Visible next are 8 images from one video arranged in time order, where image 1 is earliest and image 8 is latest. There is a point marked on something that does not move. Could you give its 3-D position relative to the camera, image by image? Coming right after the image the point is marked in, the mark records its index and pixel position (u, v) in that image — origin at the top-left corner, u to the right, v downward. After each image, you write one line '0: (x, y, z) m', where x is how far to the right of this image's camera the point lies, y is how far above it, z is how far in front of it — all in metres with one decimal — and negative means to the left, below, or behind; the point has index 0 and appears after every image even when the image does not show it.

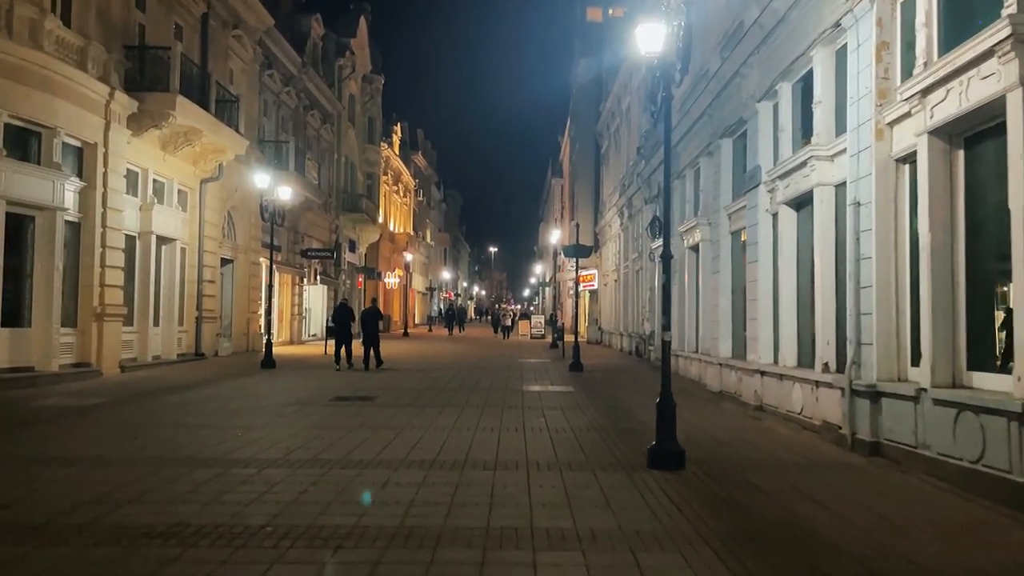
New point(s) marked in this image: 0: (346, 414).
0: (-2.6, -2.0, +12.5) m
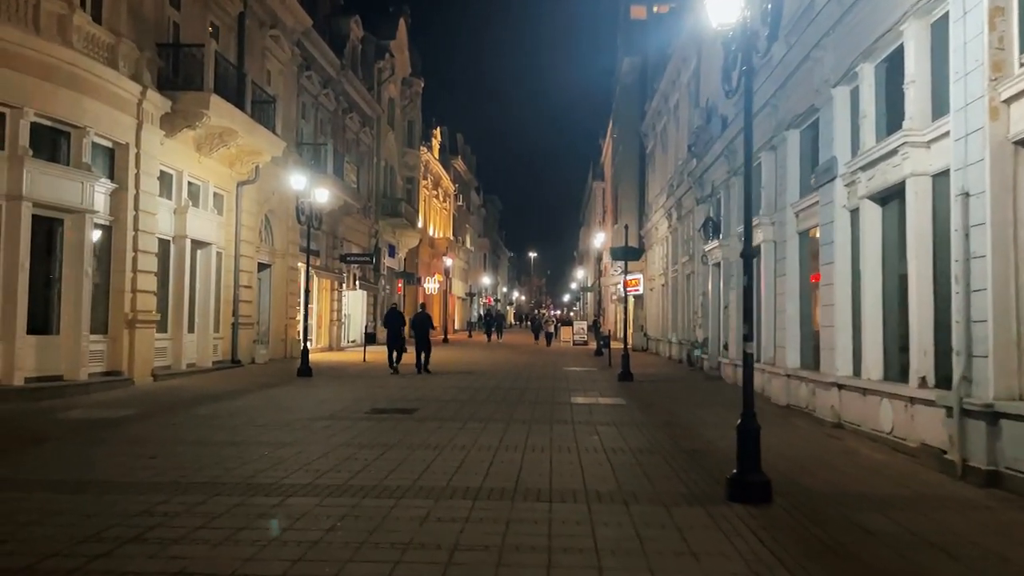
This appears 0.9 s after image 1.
0: (-1.9, -2.1, +11.5) m
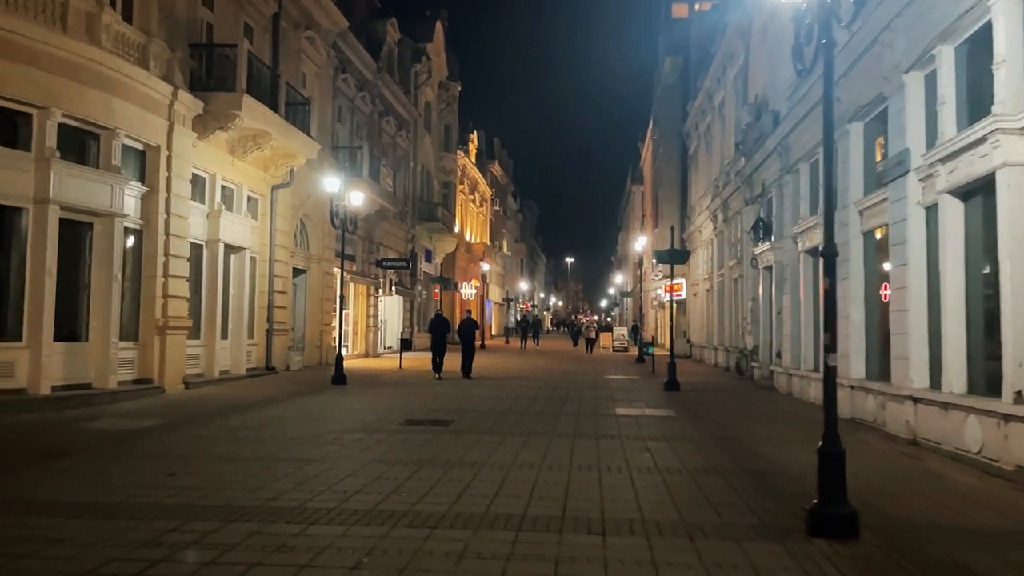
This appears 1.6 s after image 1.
0: (-1.3, -2.2, +10.8) m
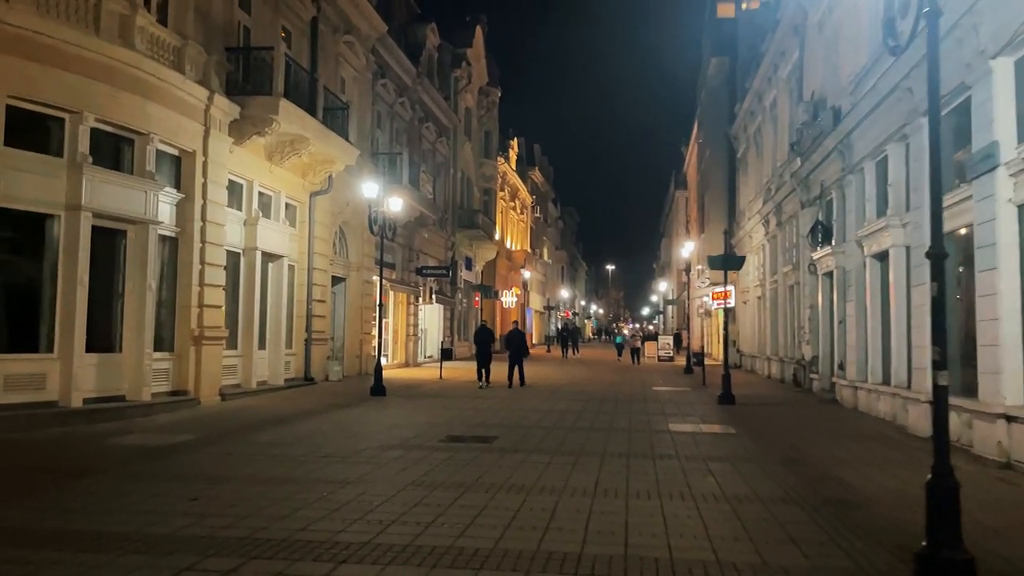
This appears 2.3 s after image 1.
0: (-0.7, -2.3, +10.0) m
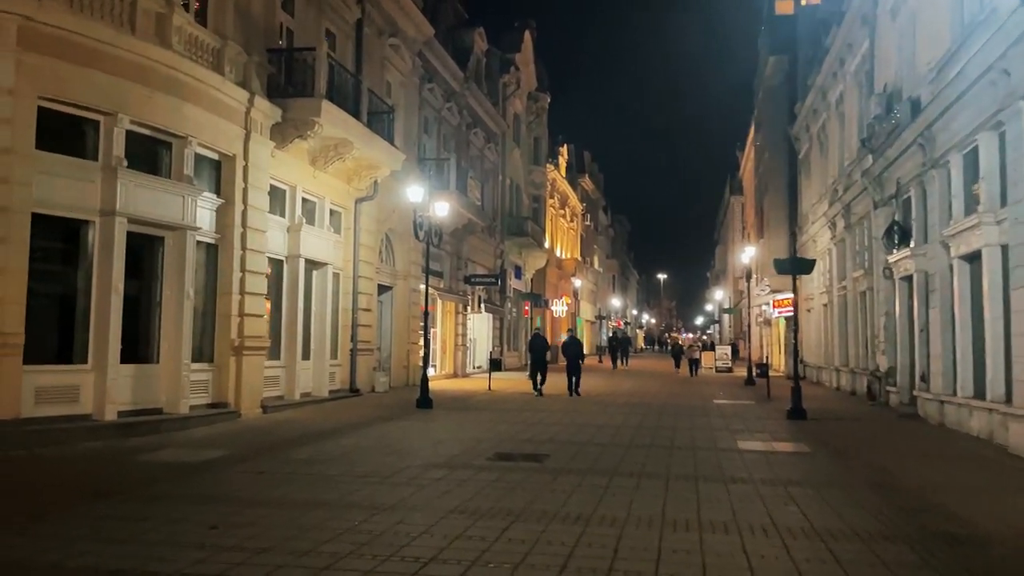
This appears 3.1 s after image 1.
0: (0.0, -2.3, +9.1) m
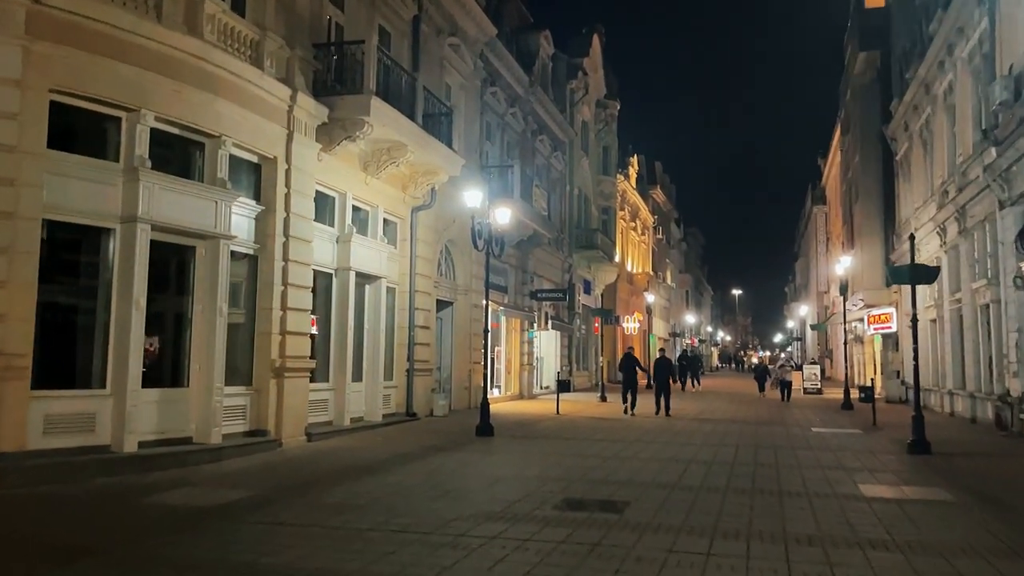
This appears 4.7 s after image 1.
0: (+0.6, -2.4, +7.1) m
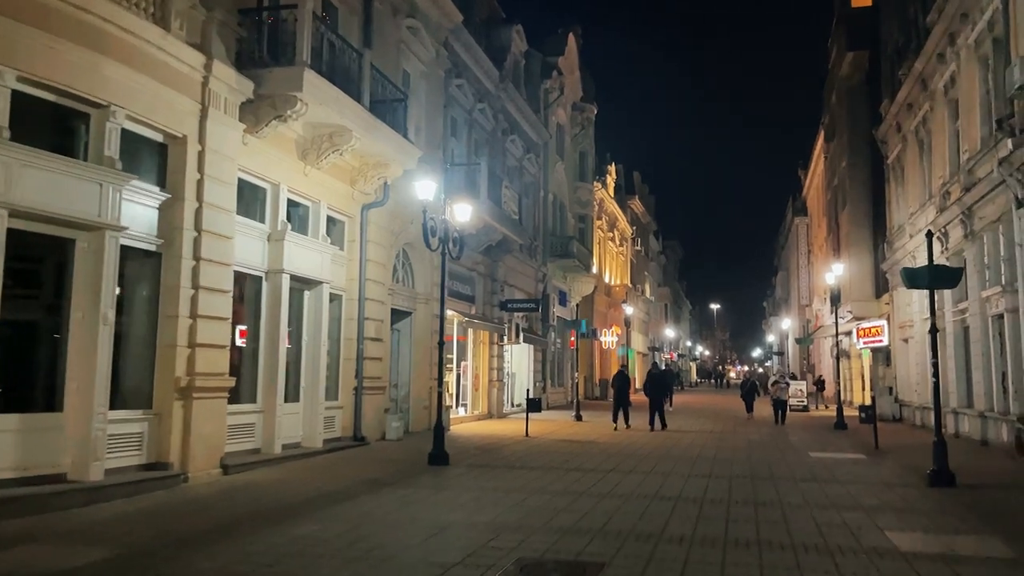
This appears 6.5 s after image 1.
0: (+0.1, -2.3, +4.9) m
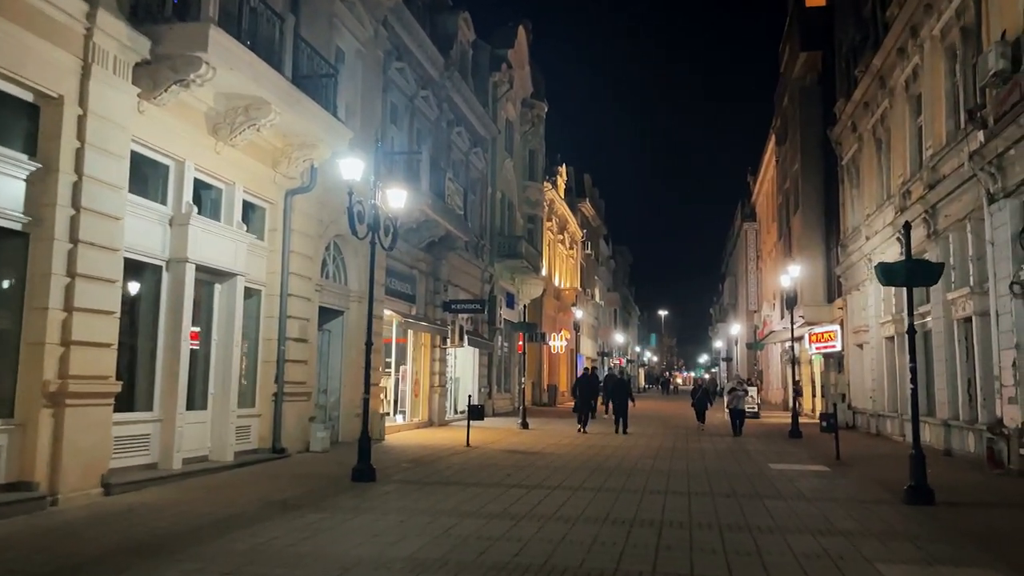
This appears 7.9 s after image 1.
0: (-0.3, -2.2, +3.4) m
